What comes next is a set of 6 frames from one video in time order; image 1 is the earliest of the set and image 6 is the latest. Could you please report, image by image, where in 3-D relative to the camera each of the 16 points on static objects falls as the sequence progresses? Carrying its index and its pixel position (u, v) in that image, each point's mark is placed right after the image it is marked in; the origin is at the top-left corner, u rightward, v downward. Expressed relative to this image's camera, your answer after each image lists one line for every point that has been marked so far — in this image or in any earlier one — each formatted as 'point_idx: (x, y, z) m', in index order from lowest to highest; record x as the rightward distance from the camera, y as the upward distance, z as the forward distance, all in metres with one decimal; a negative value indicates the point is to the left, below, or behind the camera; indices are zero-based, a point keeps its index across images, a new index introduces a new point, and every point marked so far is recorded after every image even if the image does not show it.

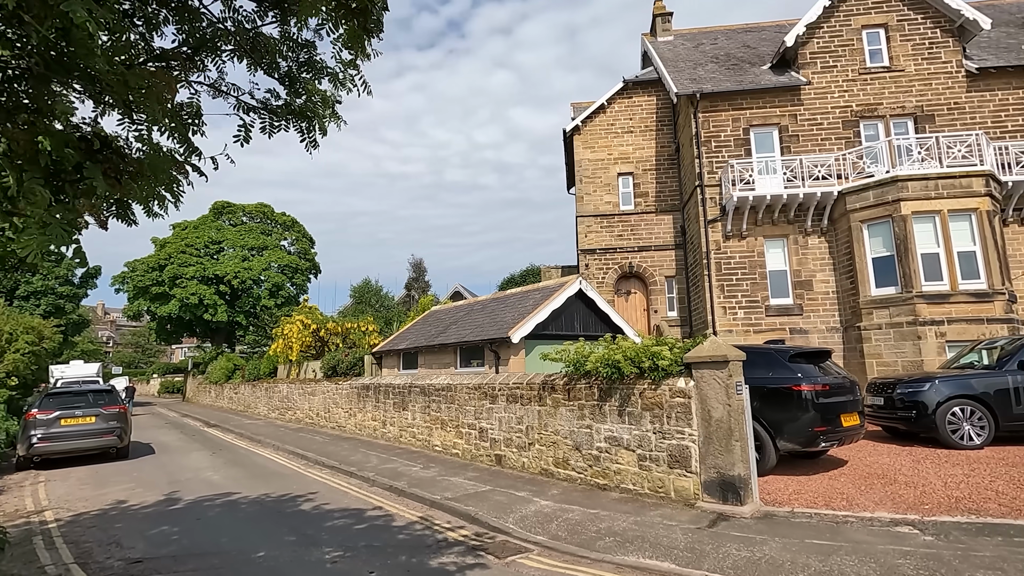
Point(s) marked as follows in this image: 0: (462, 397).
0: (-1.0, -2.3, +11.3) m
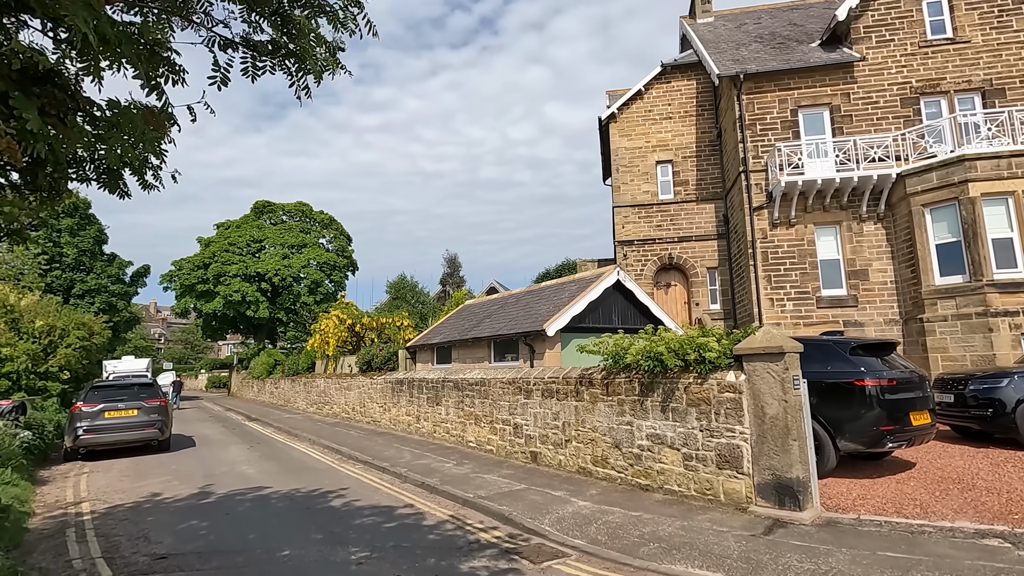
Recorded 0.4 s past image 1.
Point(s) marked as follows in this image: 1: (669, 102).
0: (-0.3, -2.1, +11.0) m
1: (+5.7, +6.7, +19.6) m
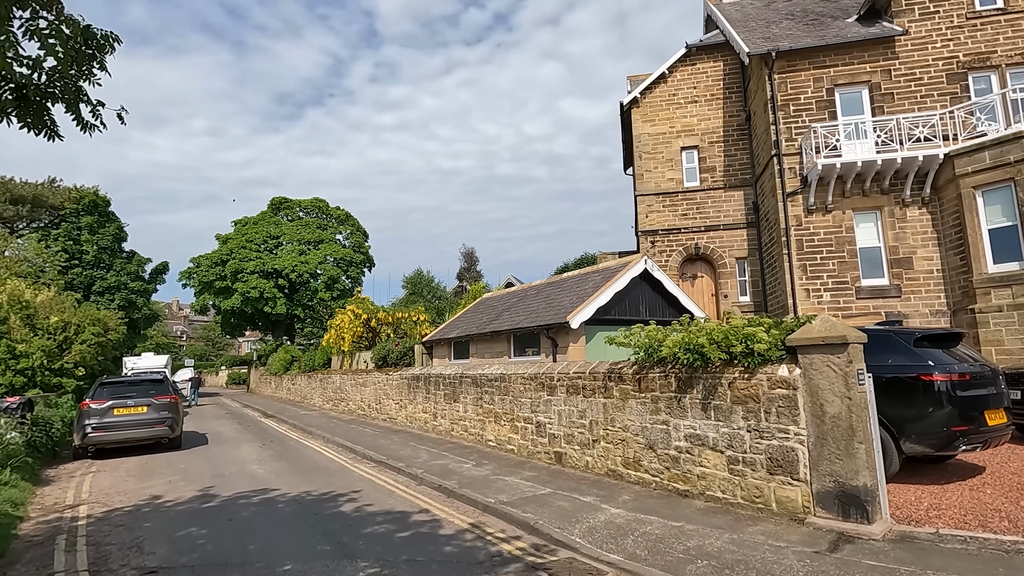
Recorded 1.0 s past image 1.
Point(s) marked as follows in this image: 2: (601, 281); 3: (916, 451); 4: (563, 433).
0: (+0.1, -1.9, +10.3) m
1: (+6.3, +7.0, +18.7) m
2: (+1.9, +0.2, +11.7) m
3: (+4.9, -2.0, +6.6) m
4: (+0.9, -2.4, +9.1) m
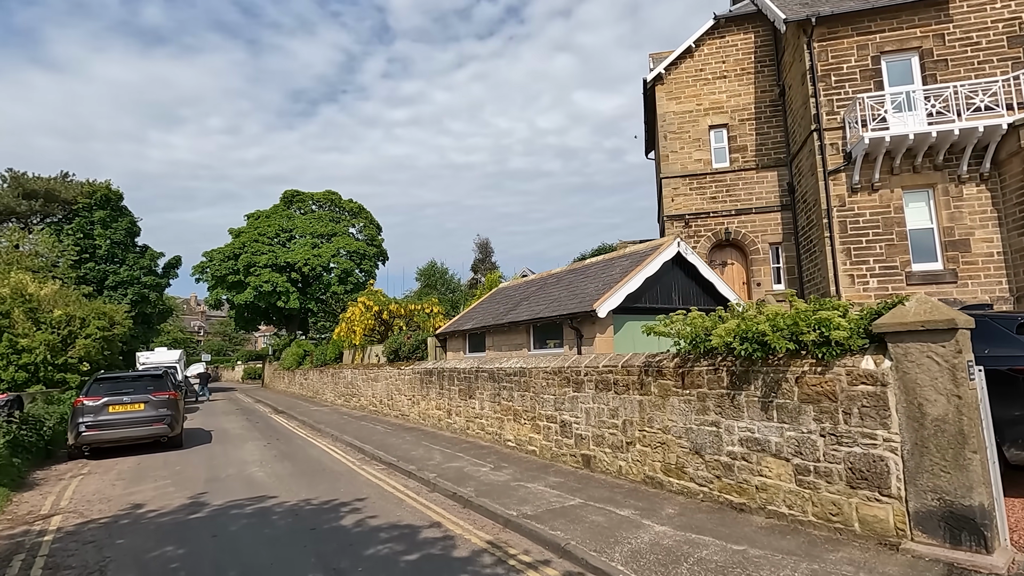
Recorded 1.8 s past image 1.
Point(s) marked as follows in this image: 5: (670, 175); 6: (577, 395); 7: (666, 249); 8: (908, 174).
0: (+0.5, -1.6, +9.4) m
1: (+6.8, +7.4, +17.5) m
2: (+2.3, +0.4, +10.7) m
3: (+5.2, -1.7, +5.5) m
4: (+1.2, -2.2, +8.1) m
5: (+5.1, +3.6, +17.5) m
6: (+1.0, -1.7, +8.5) m
7: (+3.0, +0.8, +10.4) m
8: (+9.9, +2.9, +13.5) m
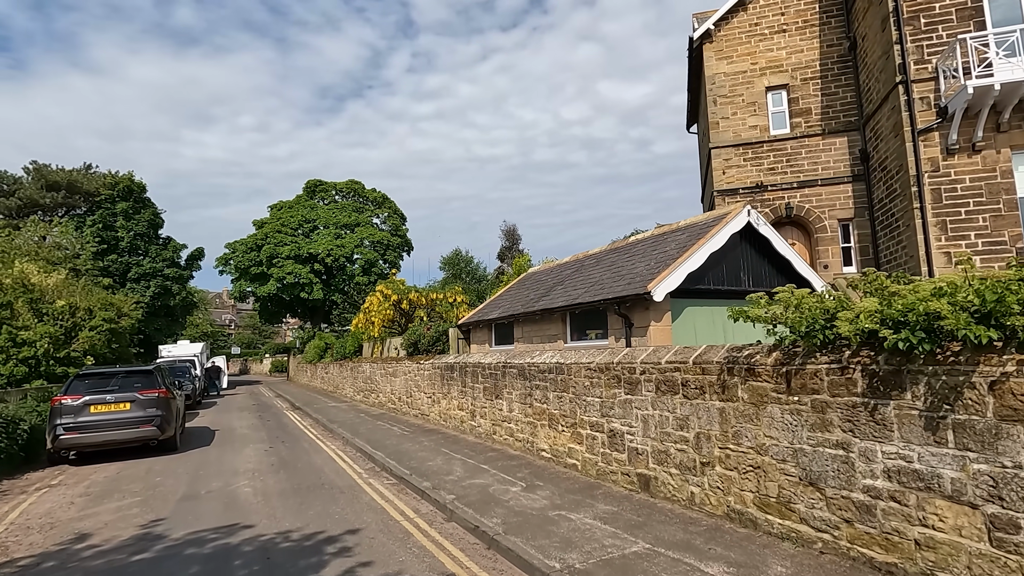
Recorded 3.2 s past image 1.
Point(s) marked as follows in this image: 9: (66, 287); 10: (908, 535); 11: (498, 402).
0: (+1.0, -1.3, +7.6) m
1: (+7.7, +7.9, +15.3) m
2: (+2.9, +0.8, +8.9) m
3: (+5.5, -1.5, +3.6) m
4: (+1.6, -1.9, +6.3) m
5: (+6.0, +4.1, +15.5) m
6: (+1.5, -1.4, +6.7) m
7: (+3.5, +1.1, +8.5) m
8: (+10.6, +3.3, +11.3) m
9: (-15.5, +0.1, +18.7) m
10: (+2.9, -1.8, +3.9) m
11: (-0.3, -2.1, +10.0) m
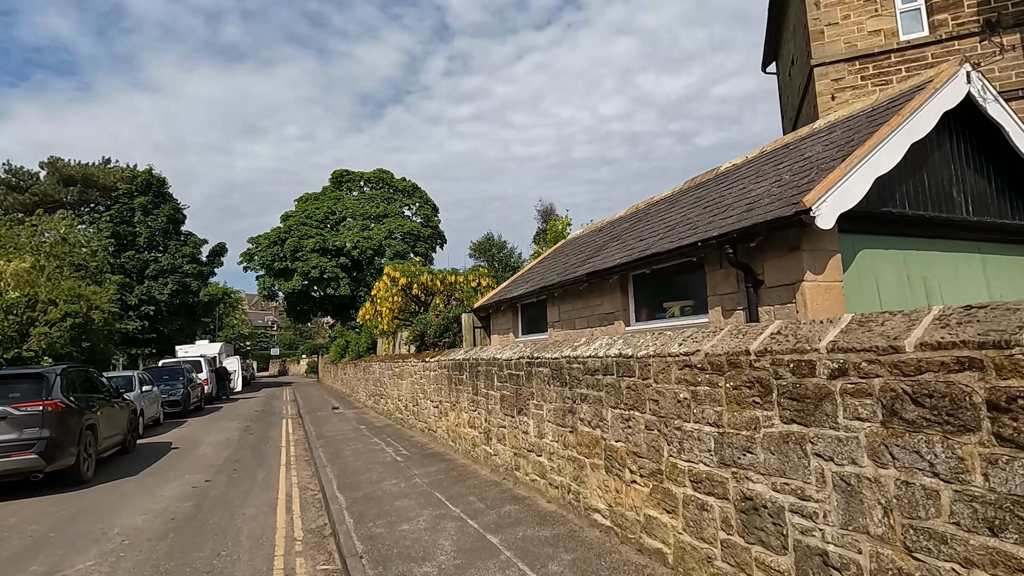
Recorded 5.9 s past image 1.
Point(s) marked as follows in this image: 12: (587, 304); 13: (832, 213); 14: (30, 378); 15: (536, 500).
0: (+1.1, -0.8, +3.9) m
1: (+8.2, +8.6, +11.1) m
2: (+3.1, +1.4, +5.0) m
3: (+5.4, -0.8, -0.5) m
4: (+1.7, -1.3, +2.5) m
5: (+6.6, +4.8, +11.4) m
6: (+1.6, -0.8, +2.9) m
7: (+3.7, +1.7, +4.6) m
8: (+10.9, +4.0, +6.8) m
9: (-14.4, +0.4, +16.1) m
10: (+2.8, -1.2, +0.1) m
11: (+0.1, -1.6, +6.4) m
12: (+0.9, -0.2, +6.9) m
13: (+2.3, +0.6, +3.9) m
14: (-7.2, -1.3, +8.2) m
15: (+0.2, -2.3, +5.8) m
